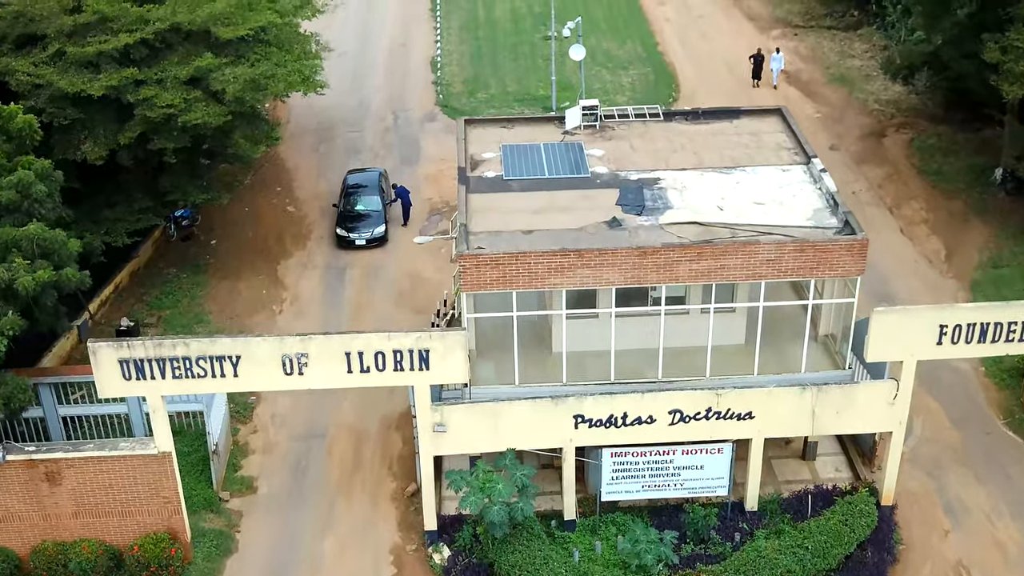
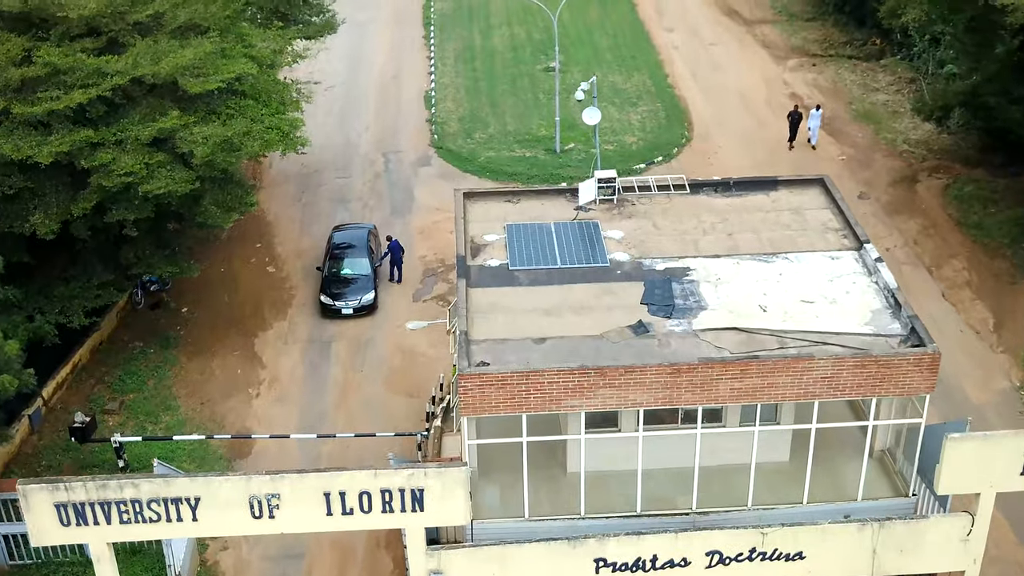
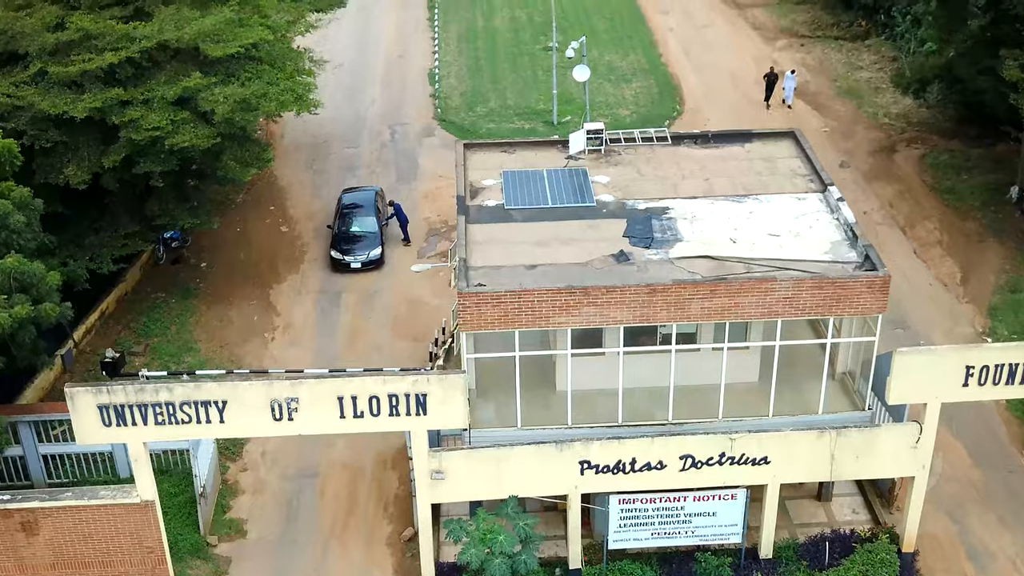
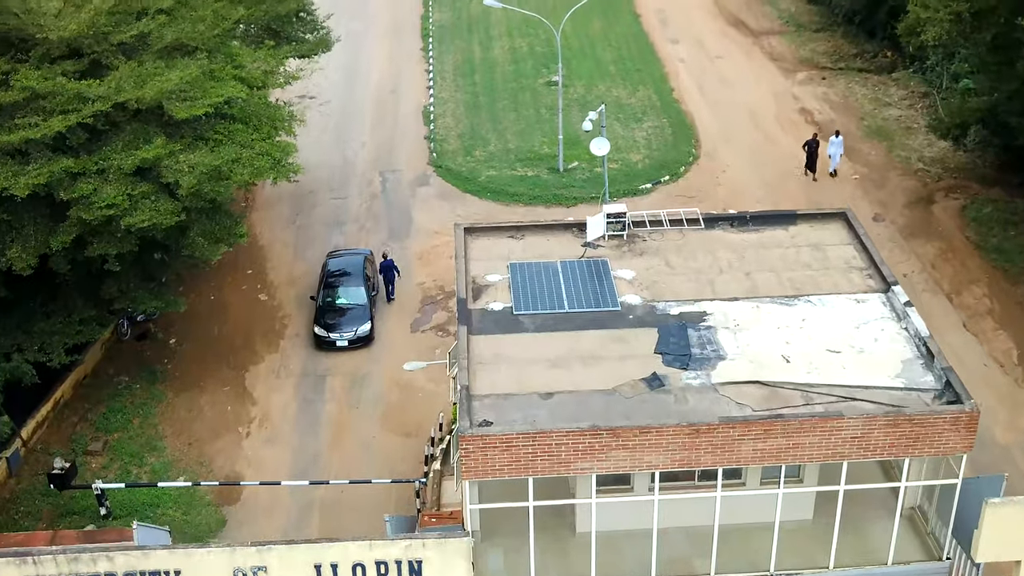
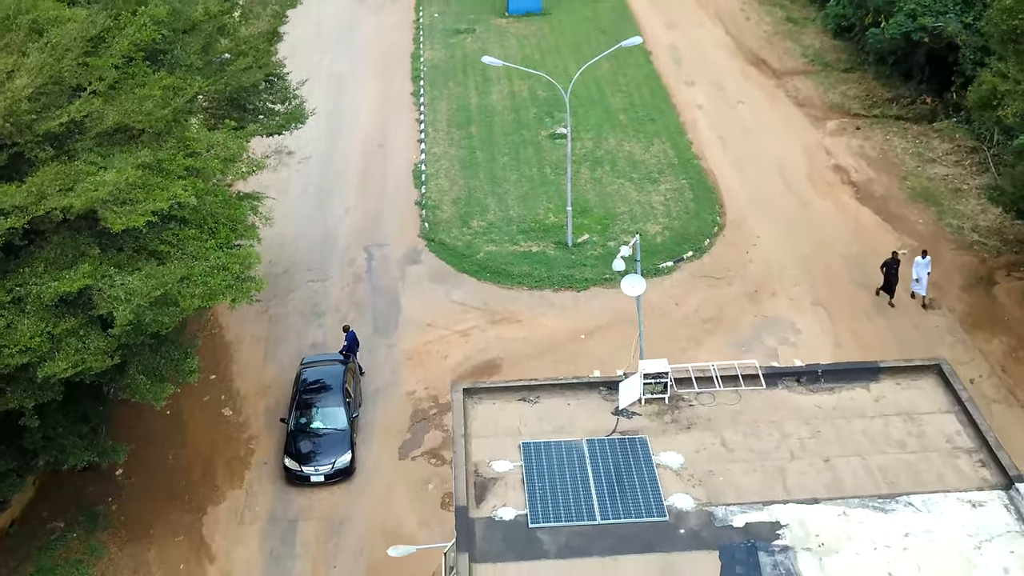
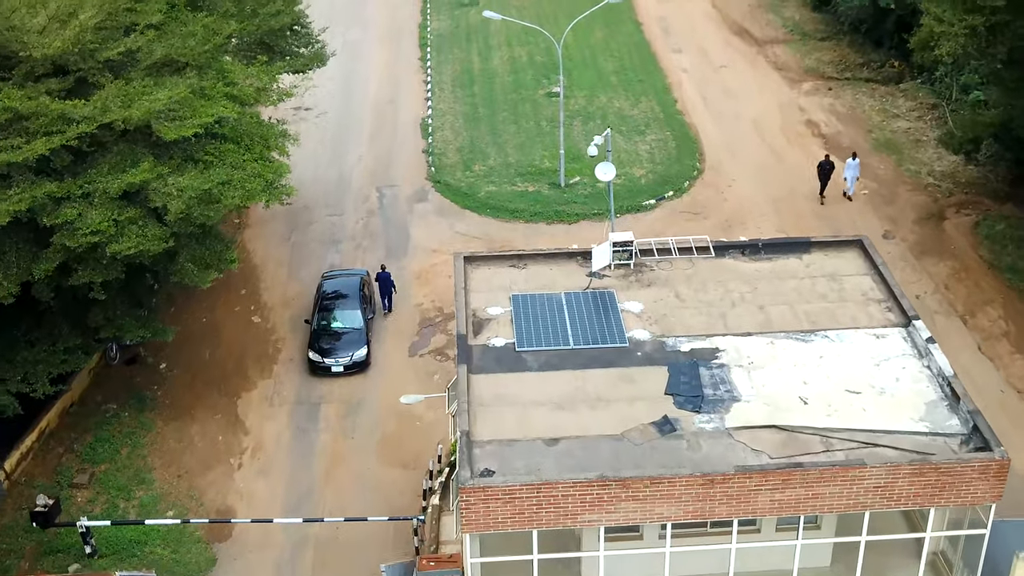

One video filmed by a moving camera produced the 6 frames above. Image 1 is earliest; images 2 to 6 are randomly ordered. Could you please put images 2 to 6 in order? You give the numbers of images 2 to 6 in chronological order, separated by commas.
3, 2, 4, 6, 5
